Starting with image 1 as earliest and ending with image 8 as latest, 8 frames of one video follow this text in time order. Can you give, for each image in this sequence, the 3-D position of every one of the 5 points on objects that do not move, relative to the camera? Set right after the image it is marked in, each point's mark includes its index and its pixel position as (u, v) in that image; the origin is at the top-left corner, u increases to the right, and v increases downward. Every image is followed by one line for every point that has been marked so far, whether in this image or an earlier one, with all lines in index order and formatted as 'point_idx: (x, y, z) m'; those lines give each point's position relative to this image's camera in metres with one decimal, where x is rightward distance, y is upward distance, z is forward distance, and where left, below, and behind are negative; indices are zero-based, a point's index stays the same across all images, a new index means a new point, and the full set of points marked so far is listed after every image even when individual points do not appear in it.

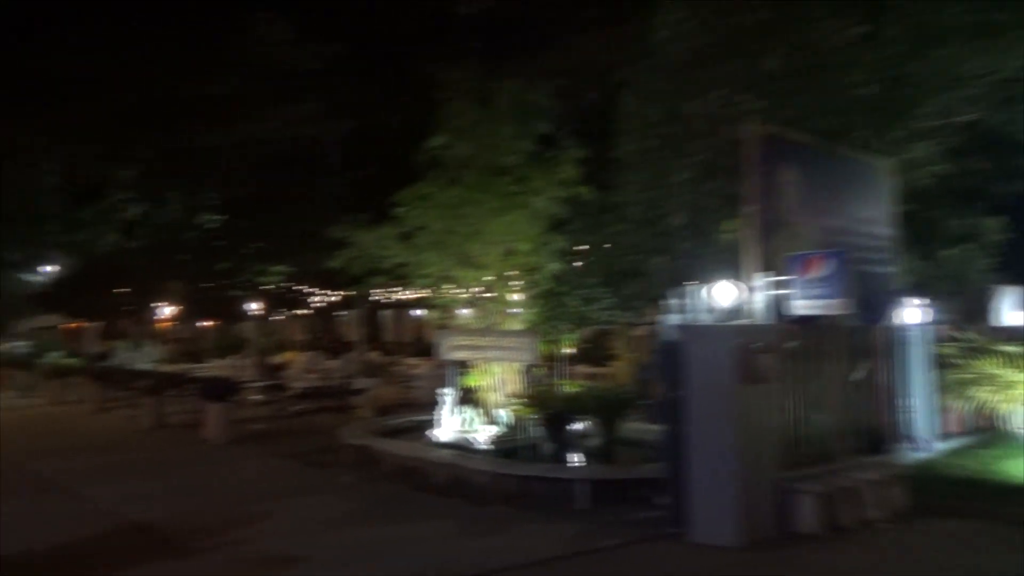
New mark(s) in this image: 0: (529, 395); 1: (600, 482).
0: (+0.2, -1.8, +12.1) m
1: (+1.2, -2.6, +10.1) m
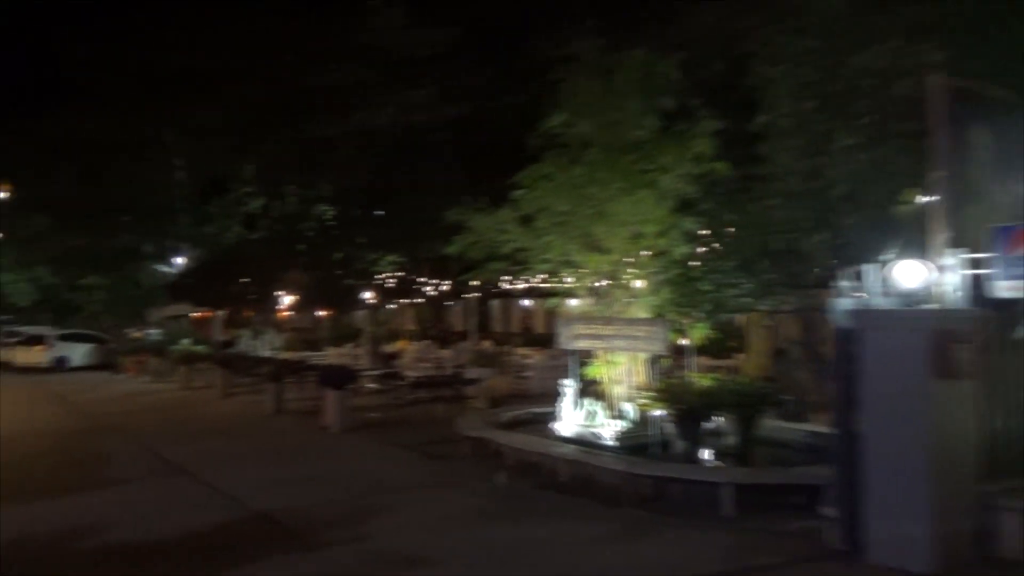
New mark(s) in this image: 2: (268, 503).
0: (+2.2, -1.5, +11.2) m
1: (+2.8, -2.4, +9.1) m
2: (-3.2, -2.9, +9.8) m
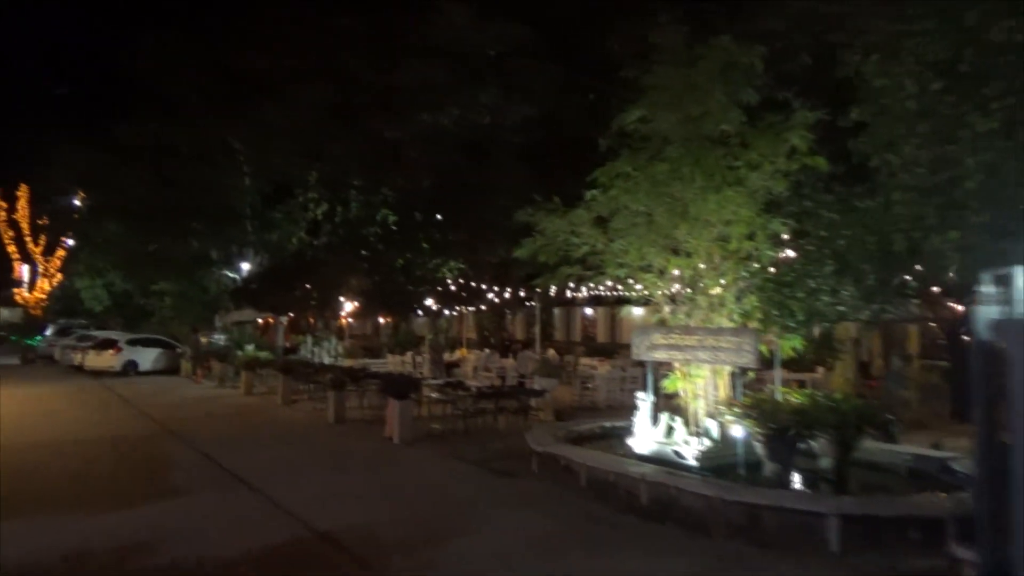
0: (+3.2, -1.6, +10.3) m
1: (+3.7, -2.5, +8.1) m
2: (-2.3, -2.9, +9.3) m
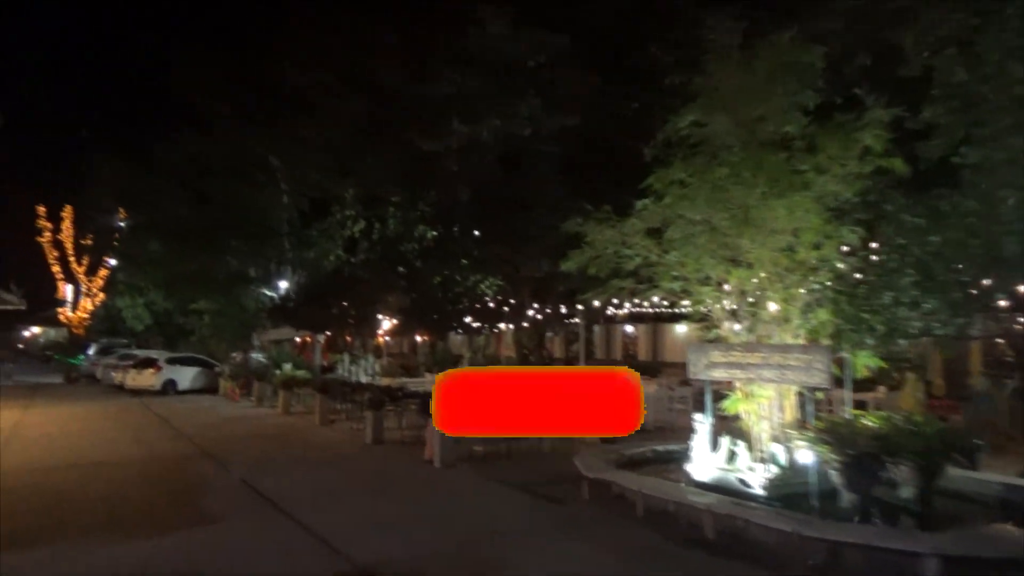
0: (+3.9, -1.8, +9.4) m
1: (+4.2, -2.6, +7.2) m
2: (-1.7, -3.1, +8.6) m
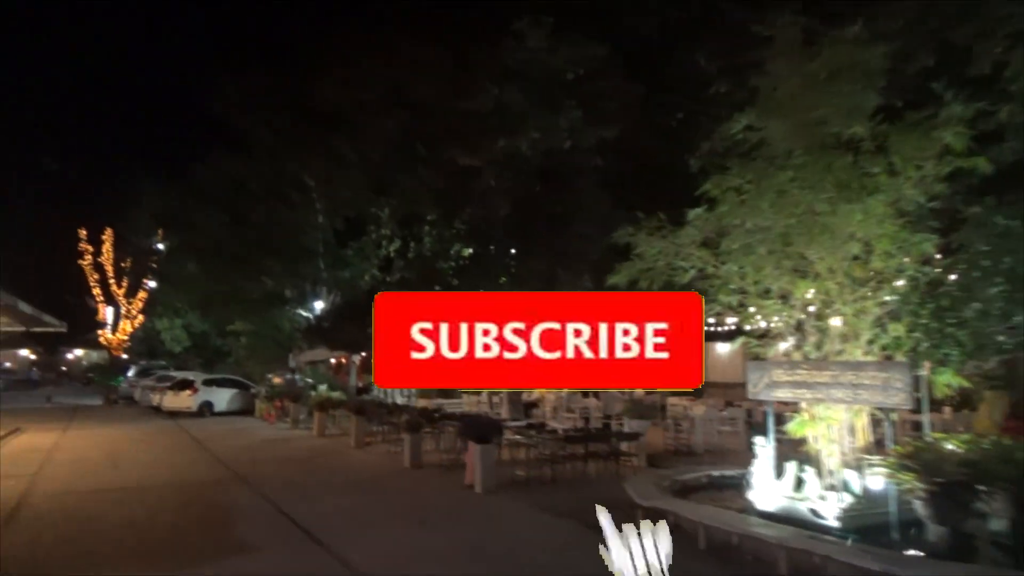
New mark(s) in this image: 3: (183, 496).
0: (+4.4, -1.9, +8.6) m
1: (+4.7, -2.7, +6.3) m
2: (-1.1, -3.2, +8.0) m
3: (-5.7, -3.6, +12.9) m
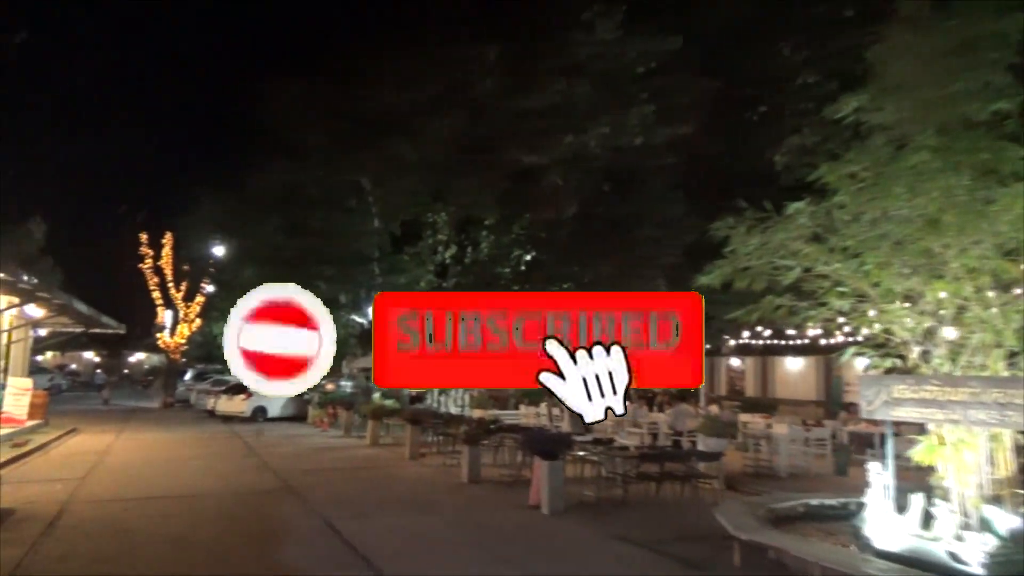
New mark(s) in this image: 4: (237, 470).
0: (+5.3, -1.9, +7.1) m
1: (+5.4, -2.7, +4.9) m
2: (-0.4, -3.2, +6.9) m
3: (-4.6, -3.6, +12.2) m
4: (-5.9, -3.9, +16.0) m
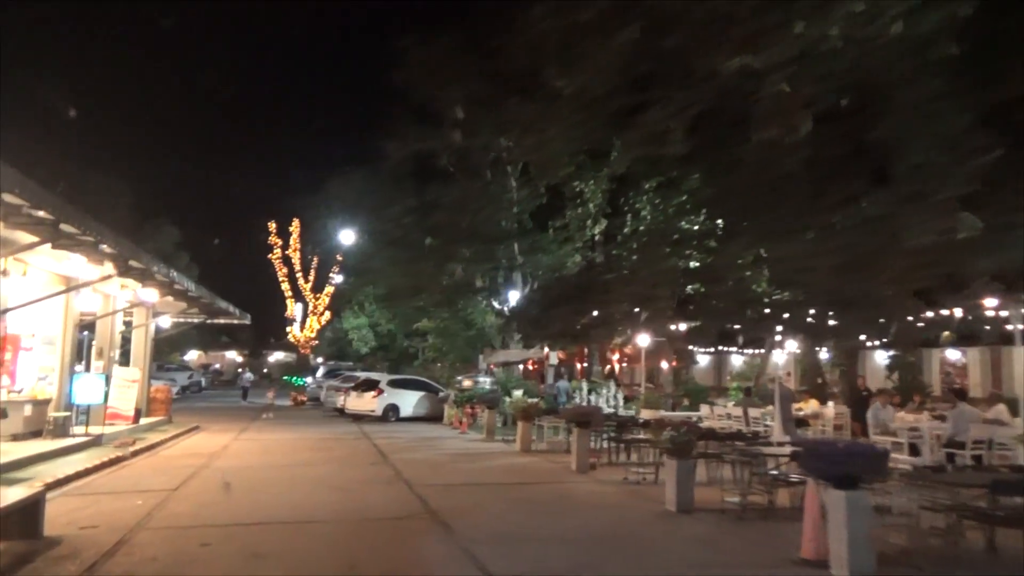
0: (+7.0, -1.1, +1.8) m
1: (+6.8, -1.8, -0.4) m
2: (+1.5, -2.4, +2.6) m
3: (-1.9, -2.9, +8.4) m
4: (-2.5, -3.2, +12.4) m
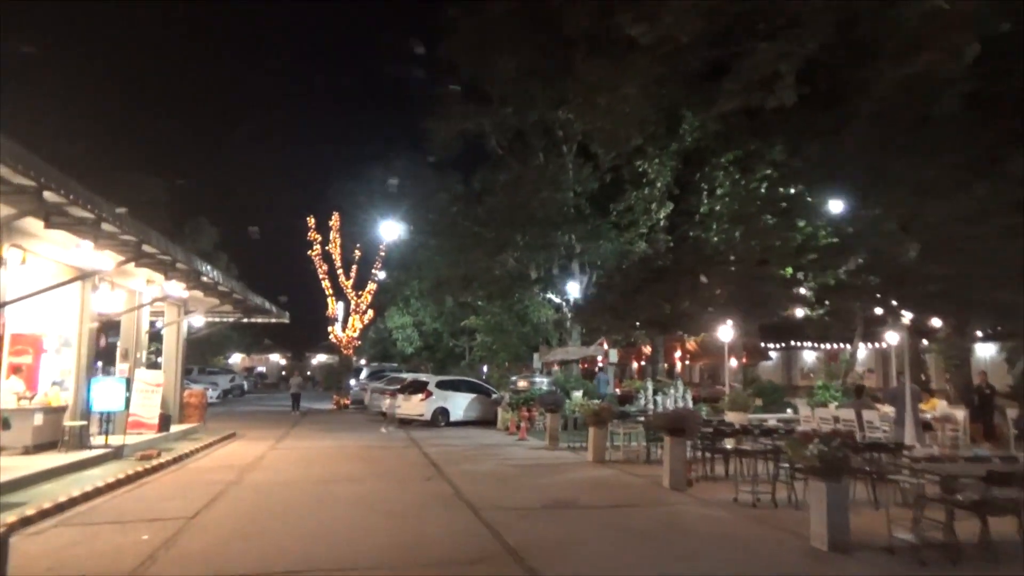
0: (+7.6, -0.7, -0.8) m
1: (+7.3, -1.4, -3.1) m
2: (+2.1, -2.1, +0.2) m
3: (-0.9, -2.6, +6.2) m
4: (-1.3, -3.0, +10.3) m
